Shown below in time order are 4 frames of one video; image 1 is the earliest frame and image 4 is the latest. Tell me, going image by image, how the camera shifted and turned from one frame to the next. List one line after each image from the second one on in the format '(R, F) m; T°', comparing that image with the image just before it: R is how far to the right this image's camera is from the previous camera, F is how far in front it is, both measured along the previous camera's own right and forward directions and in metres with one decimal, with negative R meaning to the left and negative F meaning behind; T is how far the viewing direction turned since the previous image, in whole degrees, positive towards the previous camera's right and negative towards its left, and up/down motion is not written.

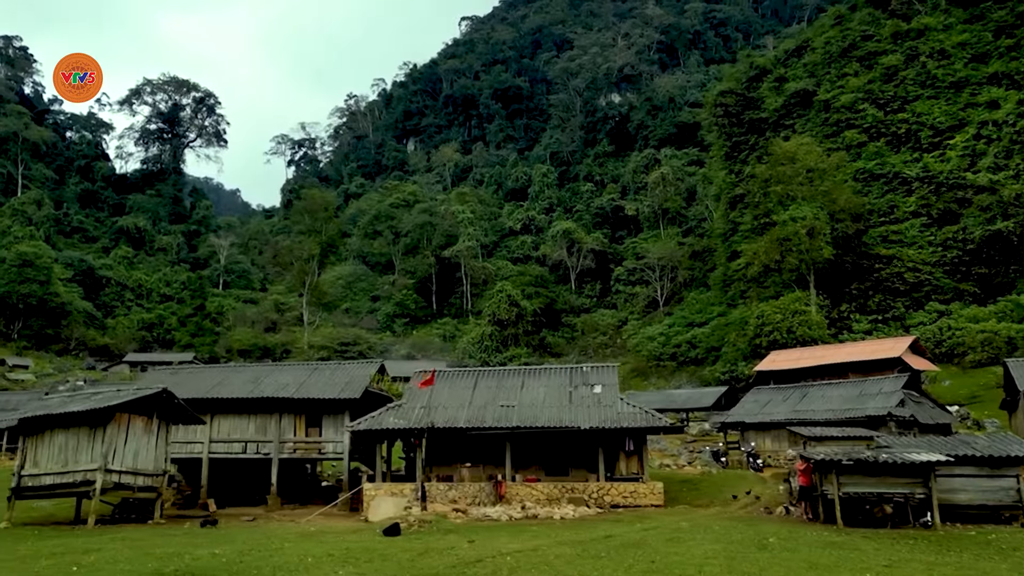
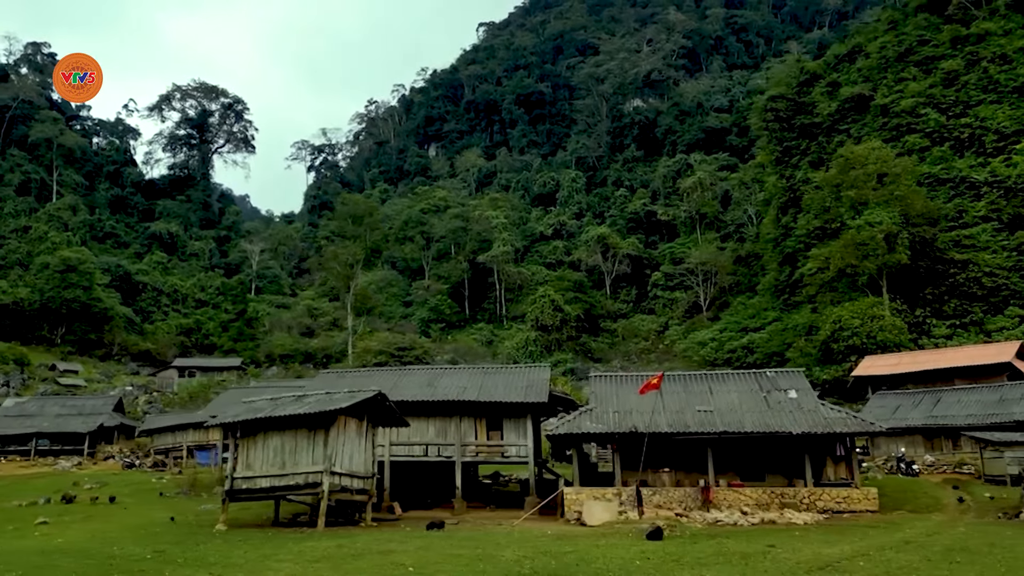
(-4.2, 0.0) m; 0°
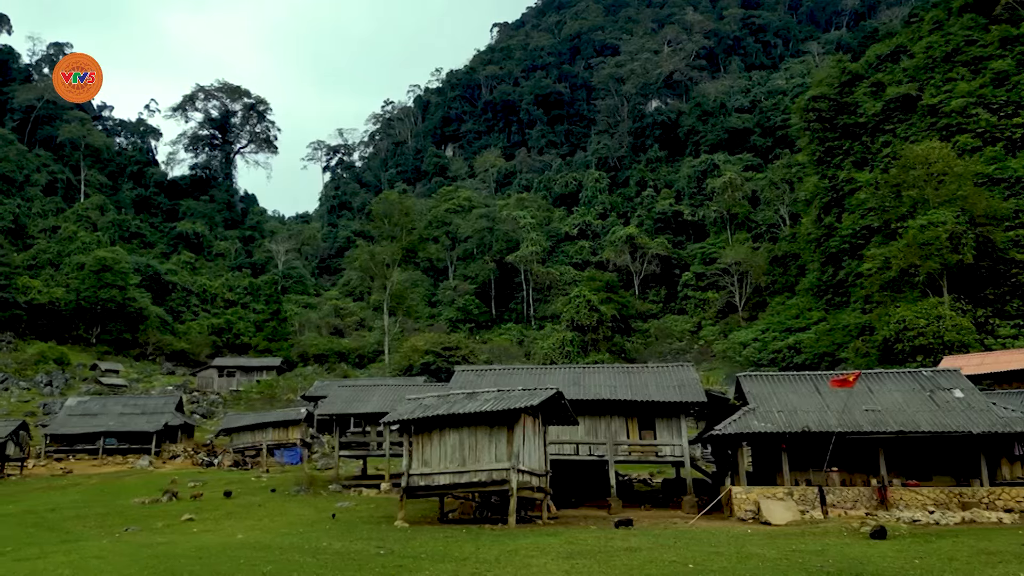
(-3.5, 0.0) m; 0°
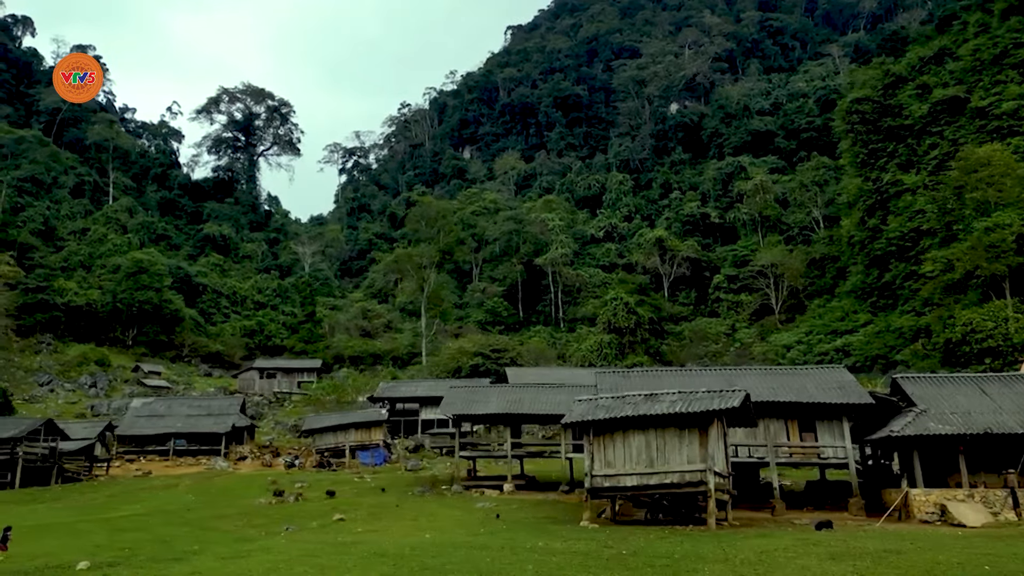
(-3.7, 0.0) m; 0°
